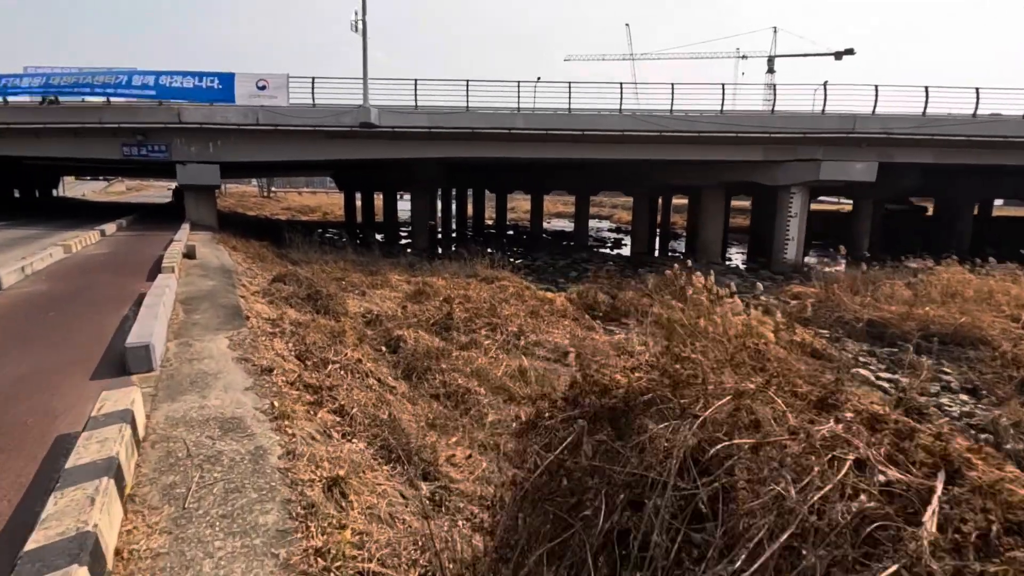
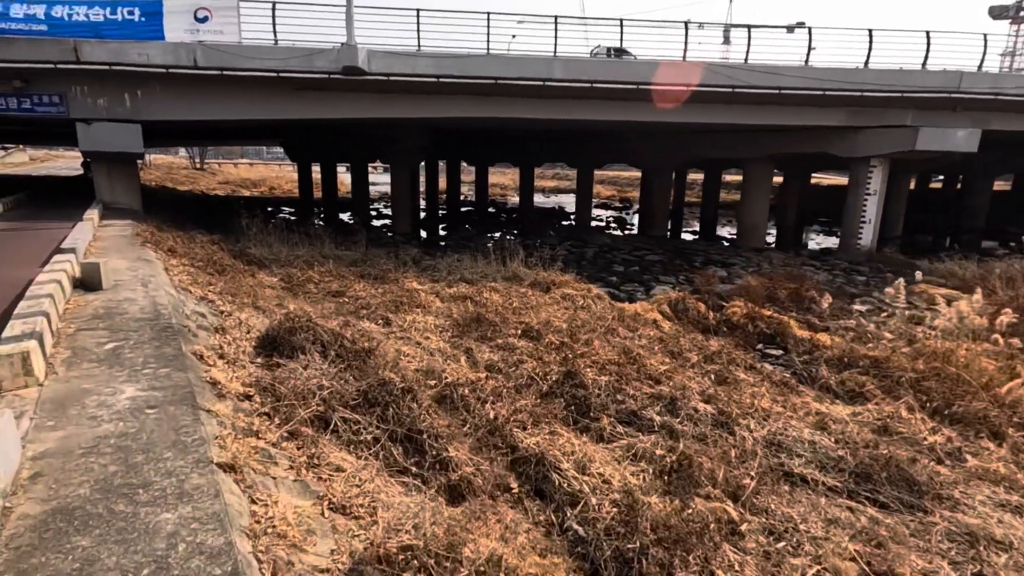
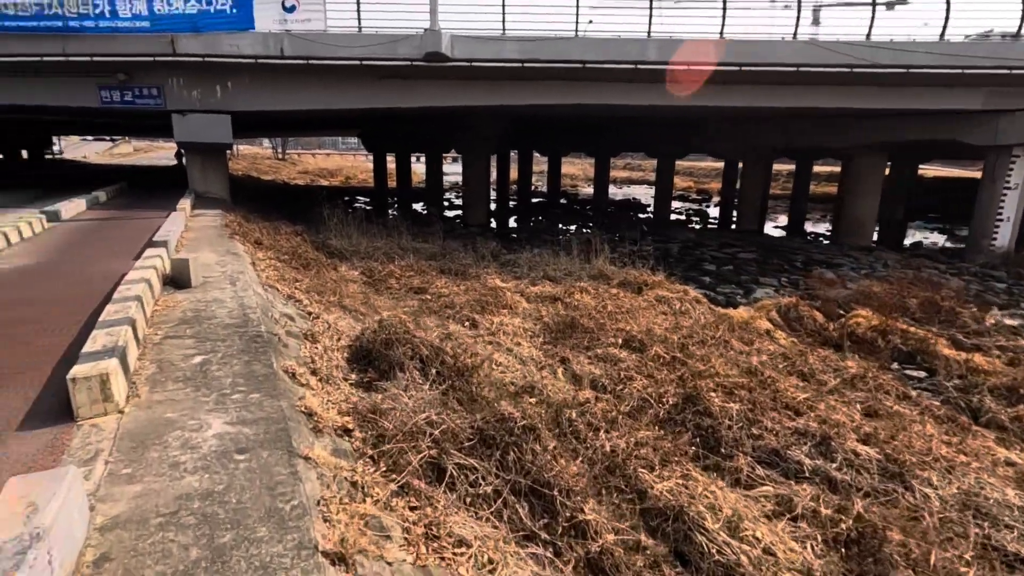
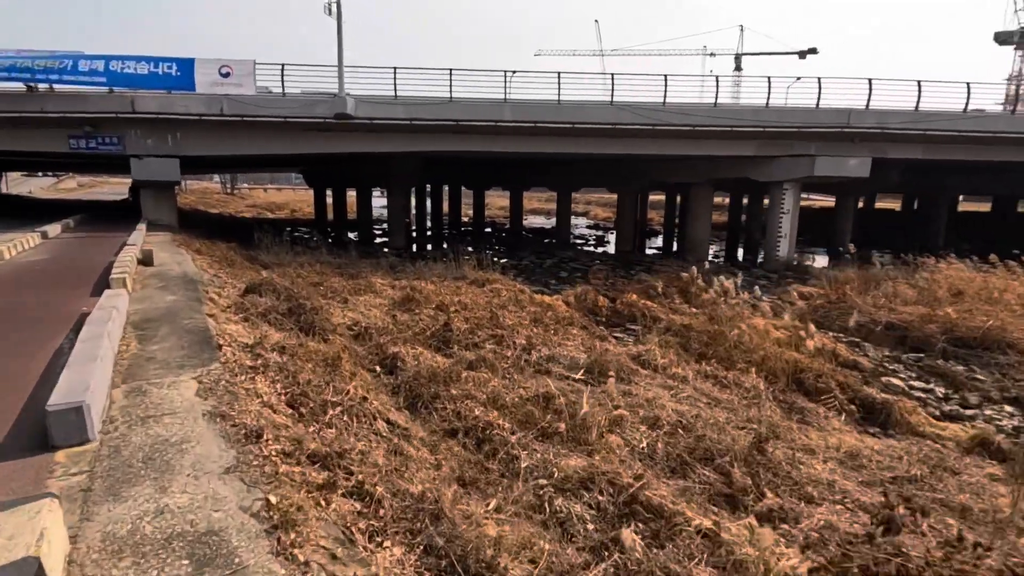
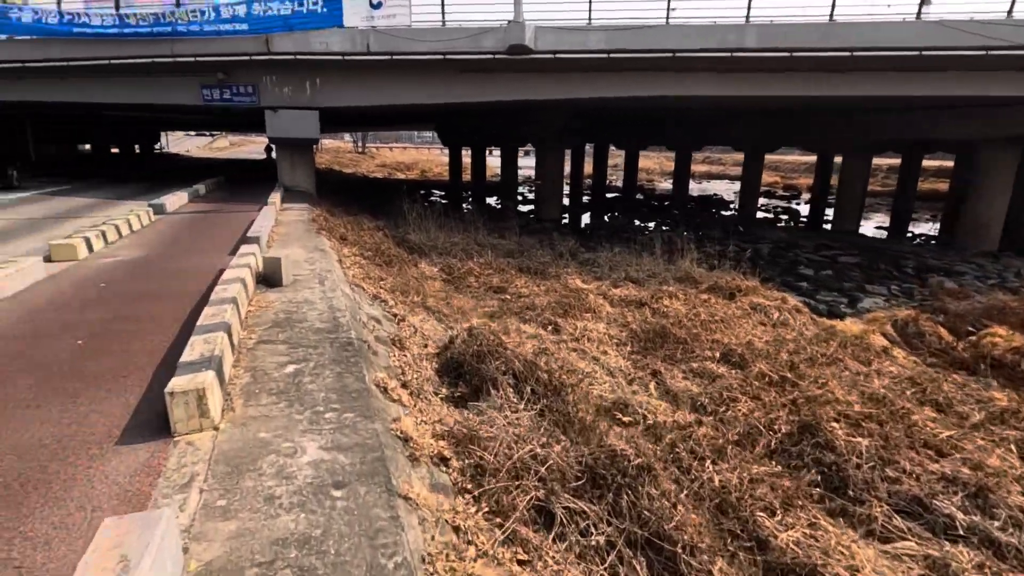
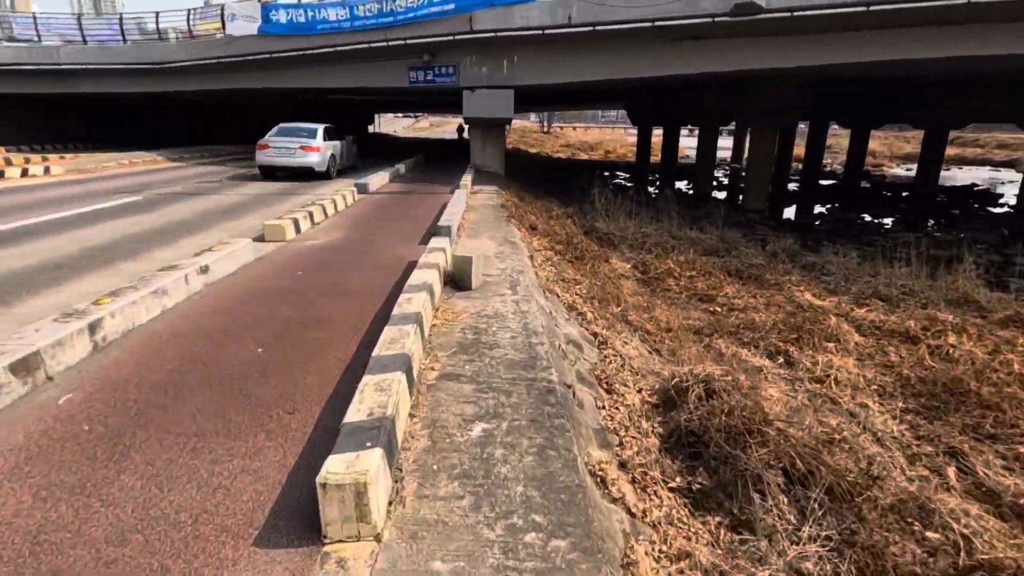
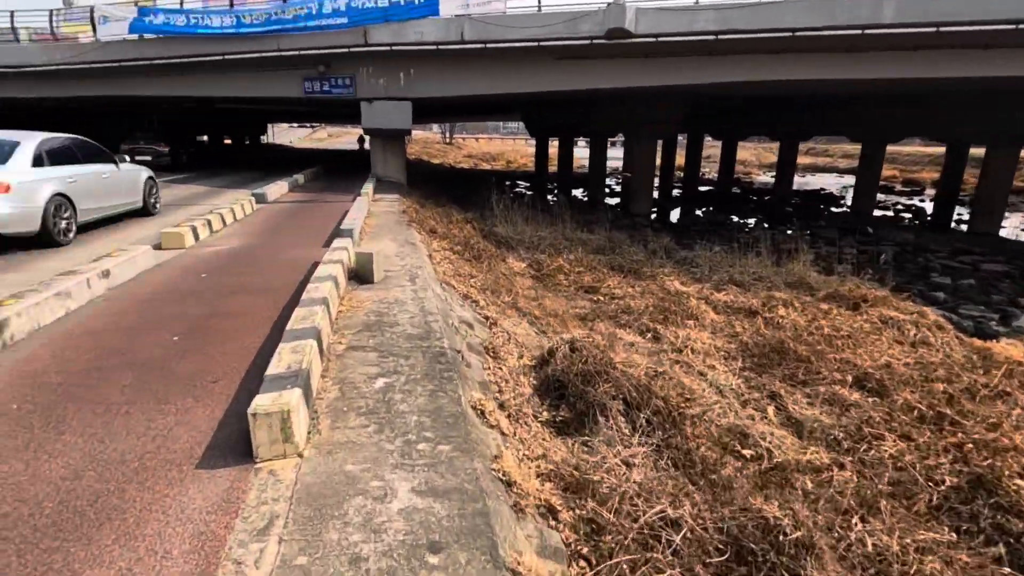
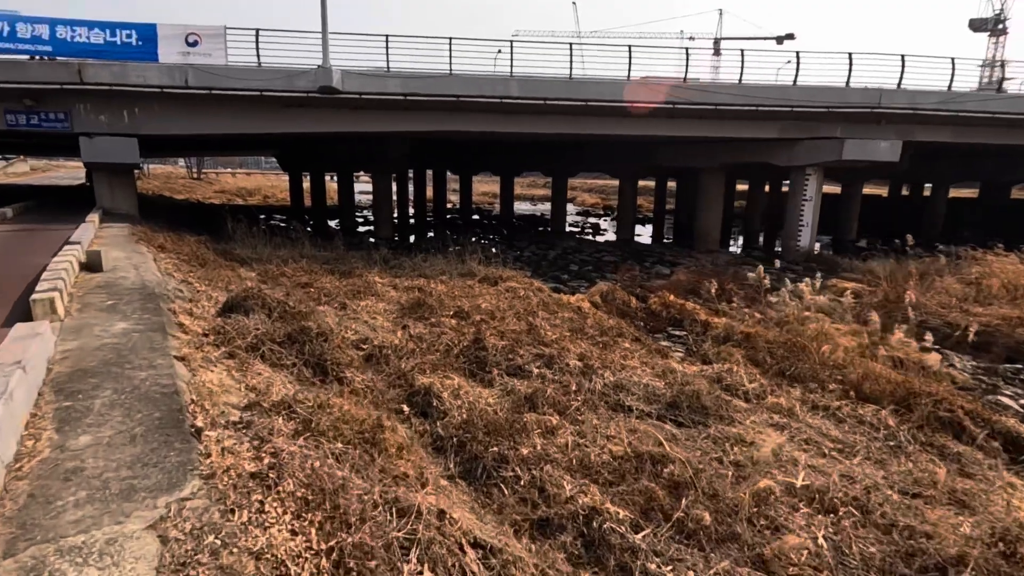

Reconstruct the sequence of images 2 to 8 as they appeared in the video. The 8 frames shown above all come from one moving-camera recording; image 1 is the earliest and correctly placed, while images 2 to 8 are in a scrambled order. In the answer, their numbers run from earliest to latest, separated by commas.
4, 8, 2, 3, 5, 7, 6
